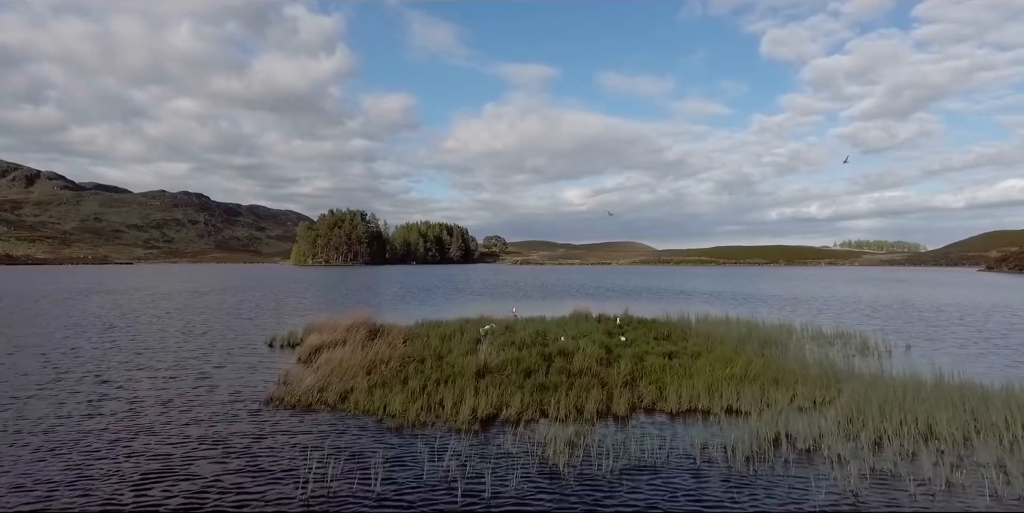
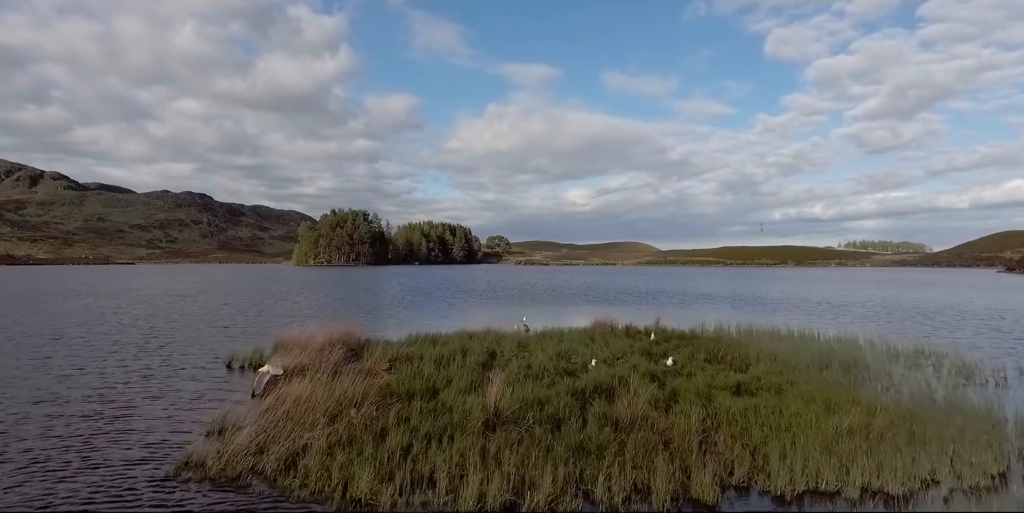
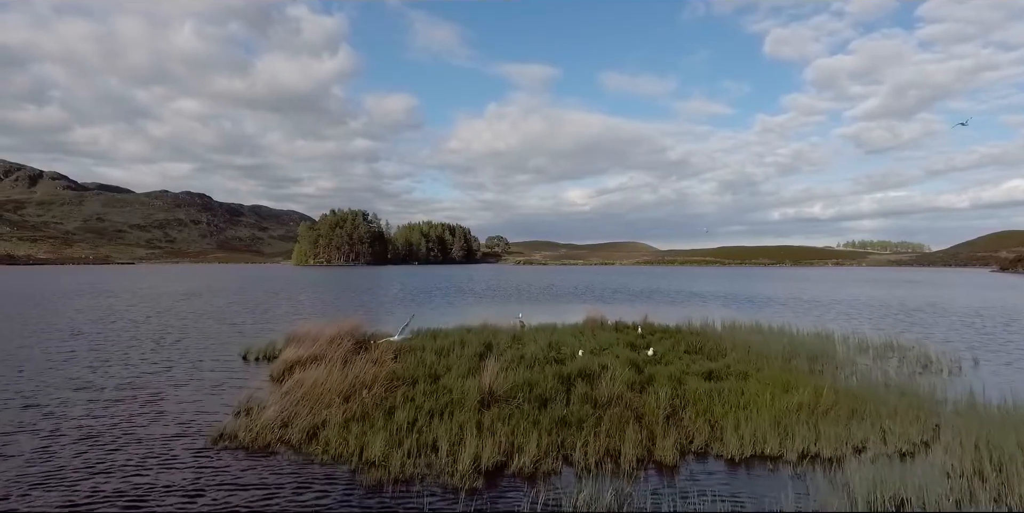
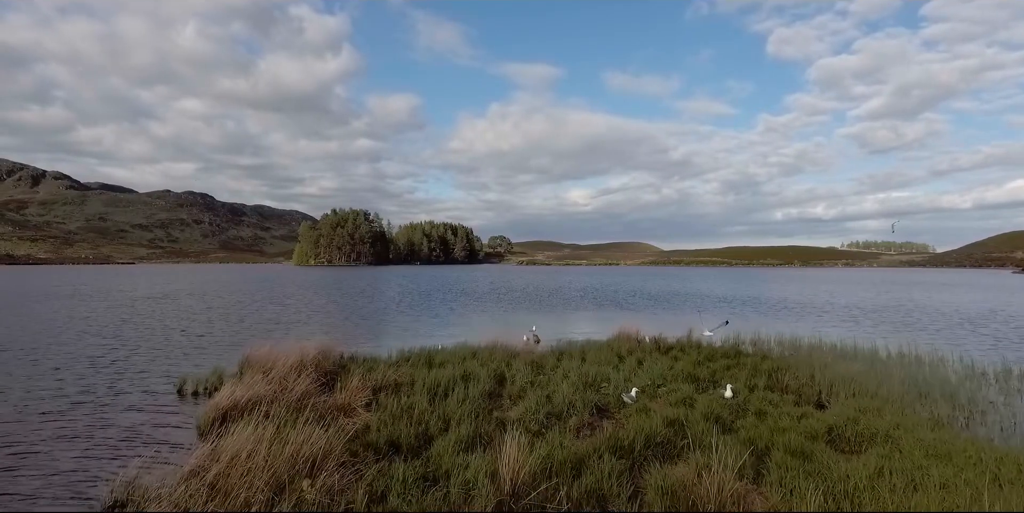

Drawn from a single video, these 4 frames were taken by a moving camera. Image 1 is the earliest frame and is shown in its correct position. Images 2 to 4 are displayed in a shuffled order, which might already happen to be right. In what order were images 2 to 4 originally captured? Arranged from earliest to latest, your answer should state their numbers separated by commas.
3, 2, 4
